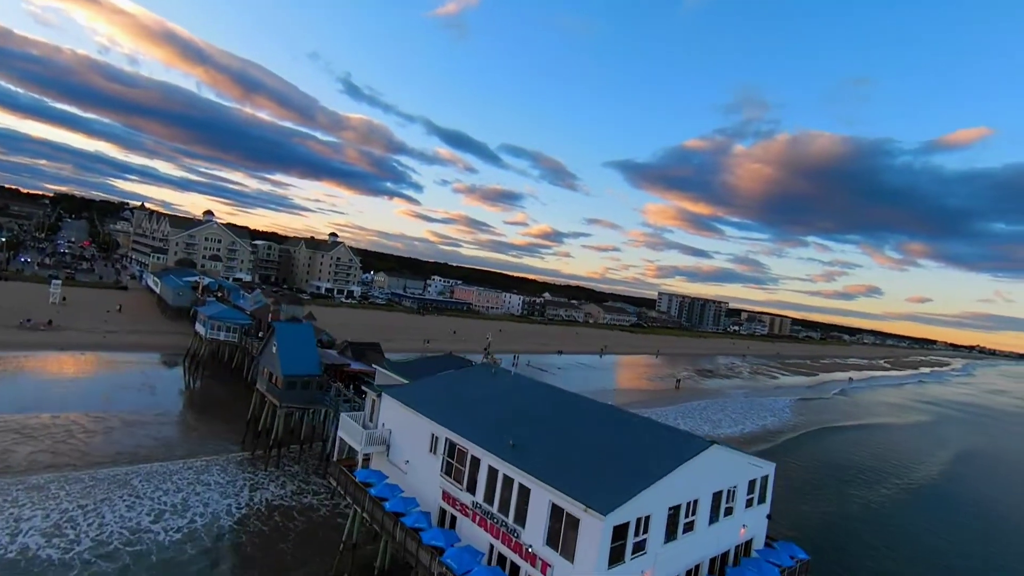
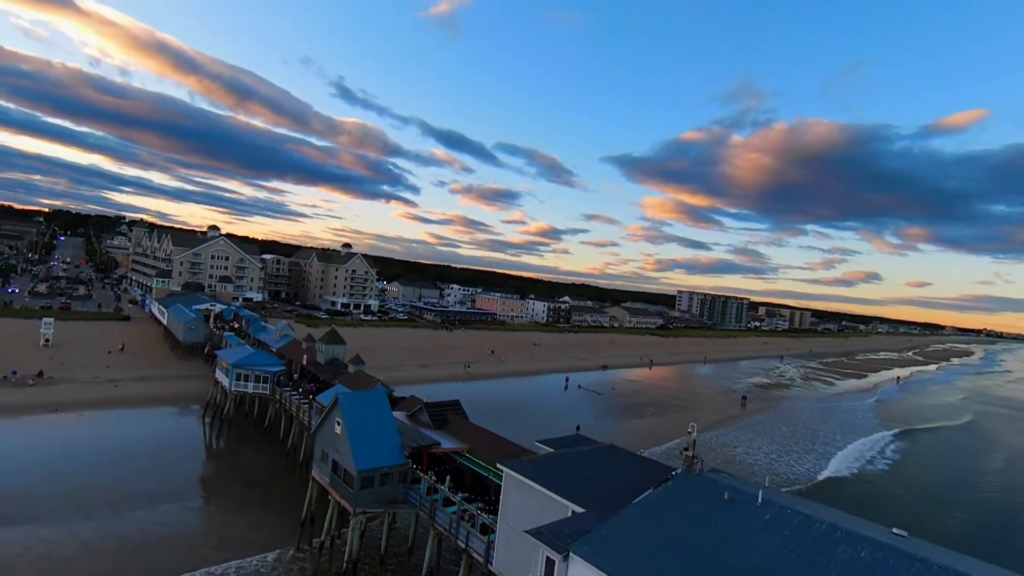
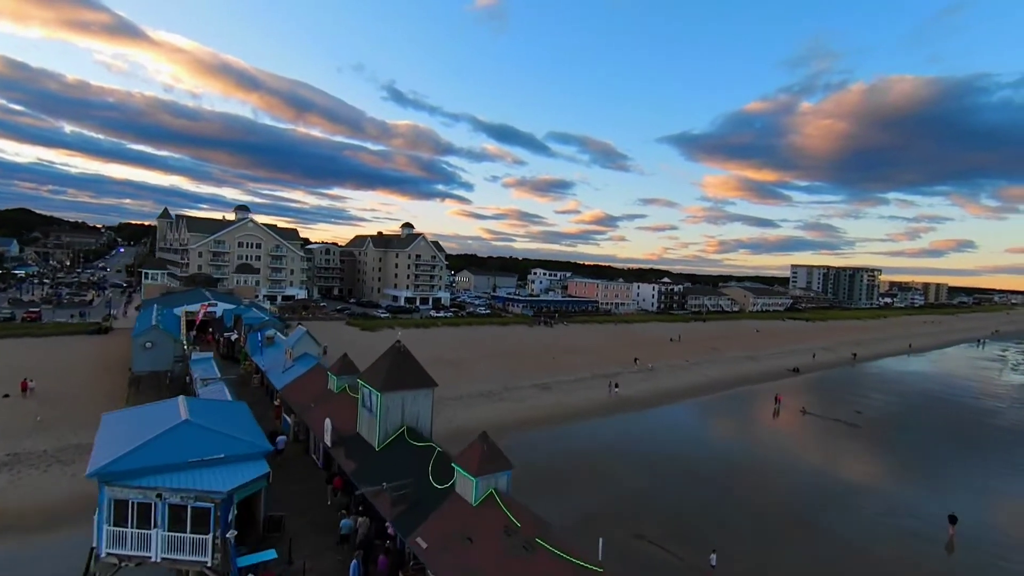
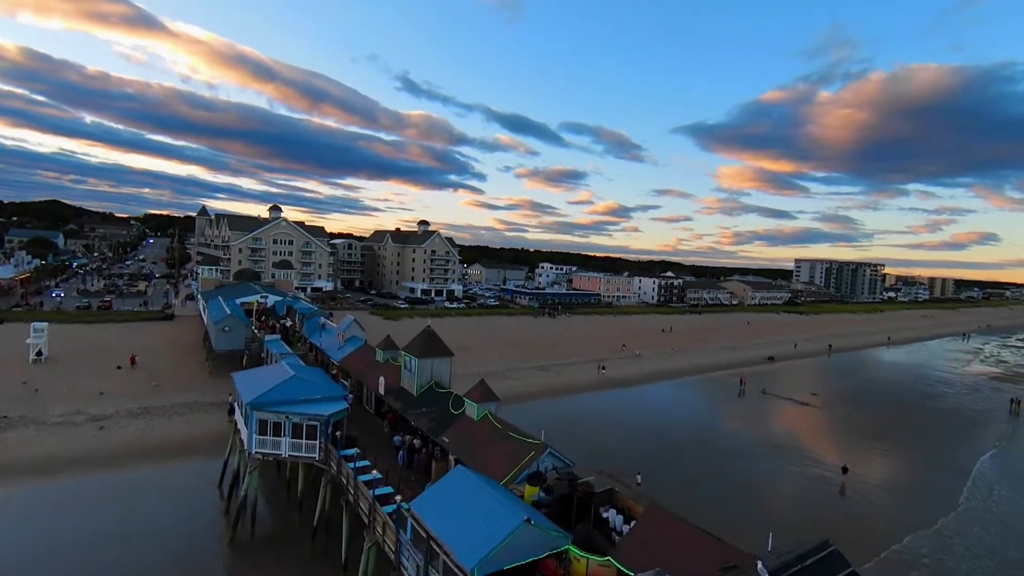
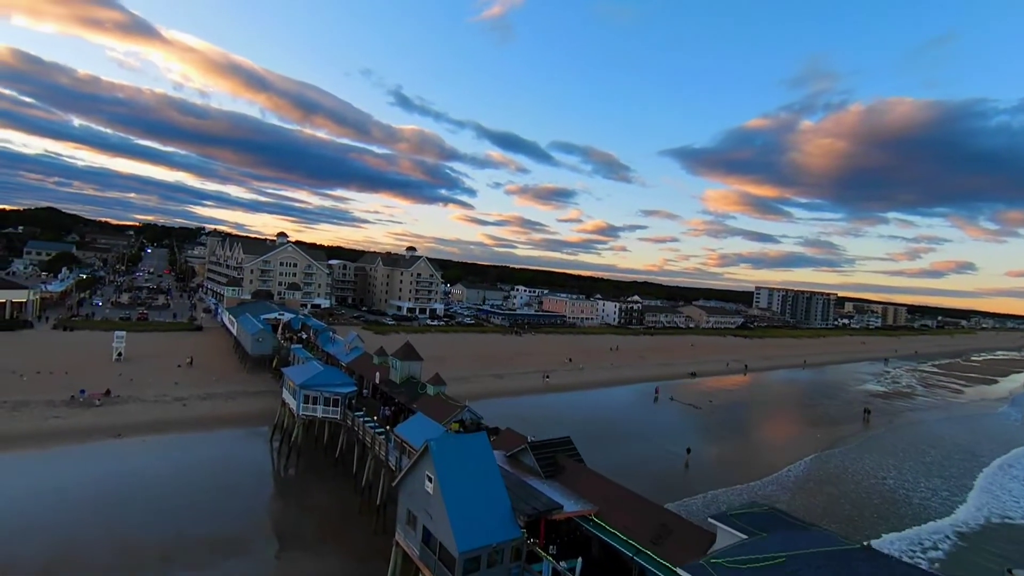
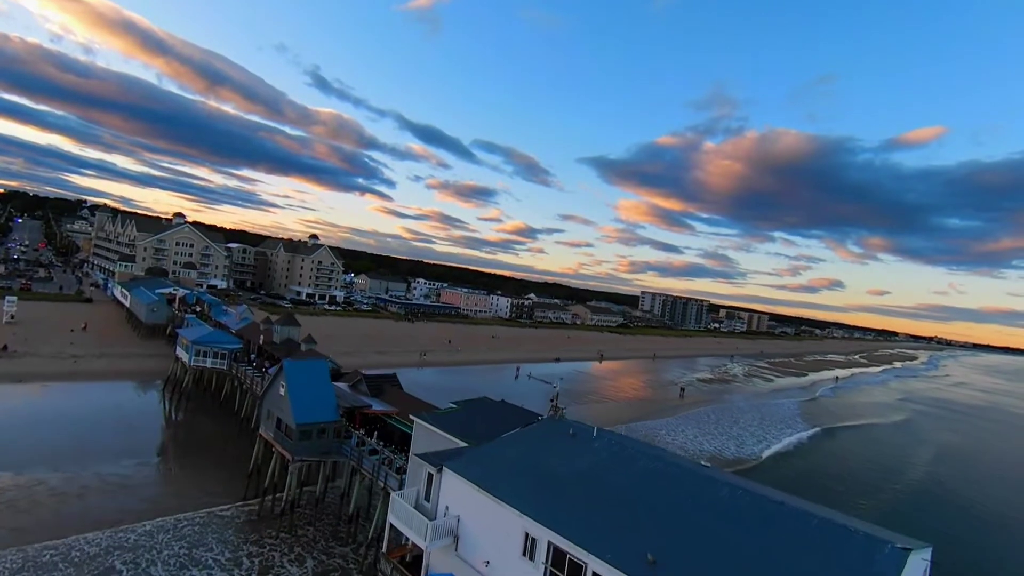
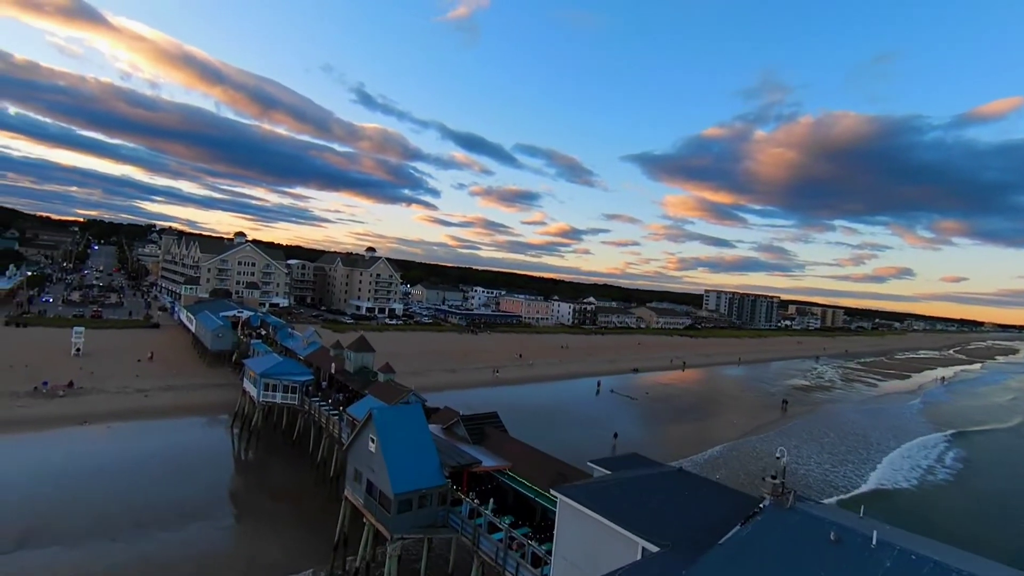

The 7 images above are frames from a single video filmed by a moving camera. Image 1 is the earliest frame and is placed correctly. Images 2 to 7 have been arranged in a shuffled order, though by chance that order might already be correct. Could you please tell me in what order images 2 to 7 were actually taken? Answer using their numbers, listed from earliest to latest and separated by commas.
6, 2, 7, 5, 4, 3
